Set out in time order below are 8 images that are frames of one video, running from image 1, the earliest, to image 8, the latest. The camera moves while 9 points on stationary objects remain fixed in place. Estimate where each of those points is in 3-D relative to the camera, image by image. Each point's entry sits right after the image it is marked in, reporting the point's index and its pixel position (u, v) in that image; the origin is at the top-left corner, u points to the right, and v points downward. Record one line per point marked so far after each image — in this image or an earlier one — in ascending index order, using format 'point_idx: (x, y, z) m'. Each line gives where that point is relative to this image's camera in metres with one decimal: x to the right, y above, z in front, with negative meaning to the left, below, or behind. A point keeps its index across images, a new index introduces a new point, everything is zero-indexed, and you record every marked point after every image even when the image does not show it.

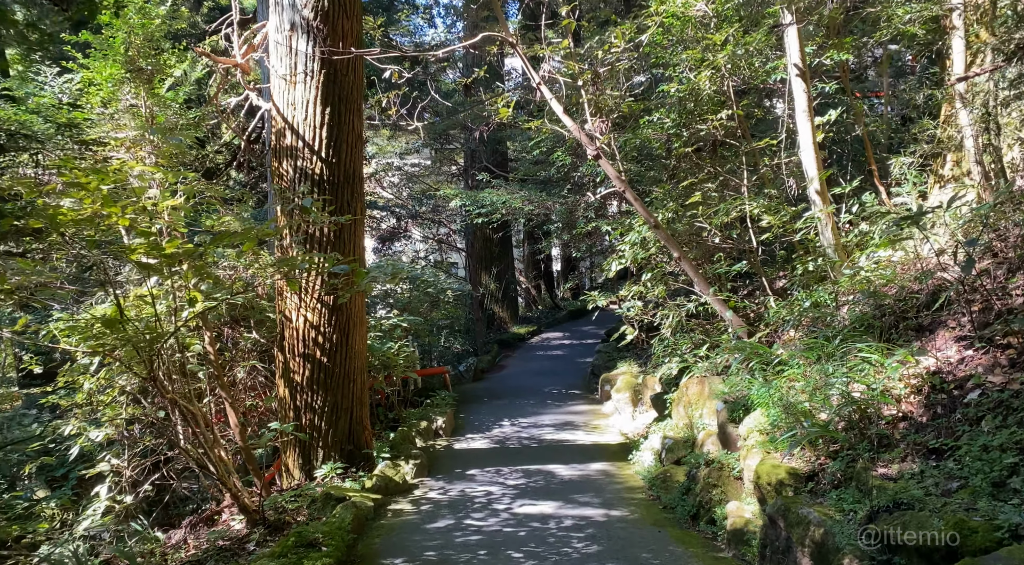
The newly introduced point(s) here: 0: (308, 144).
0: (-1.4, +1.0, +7.0) m
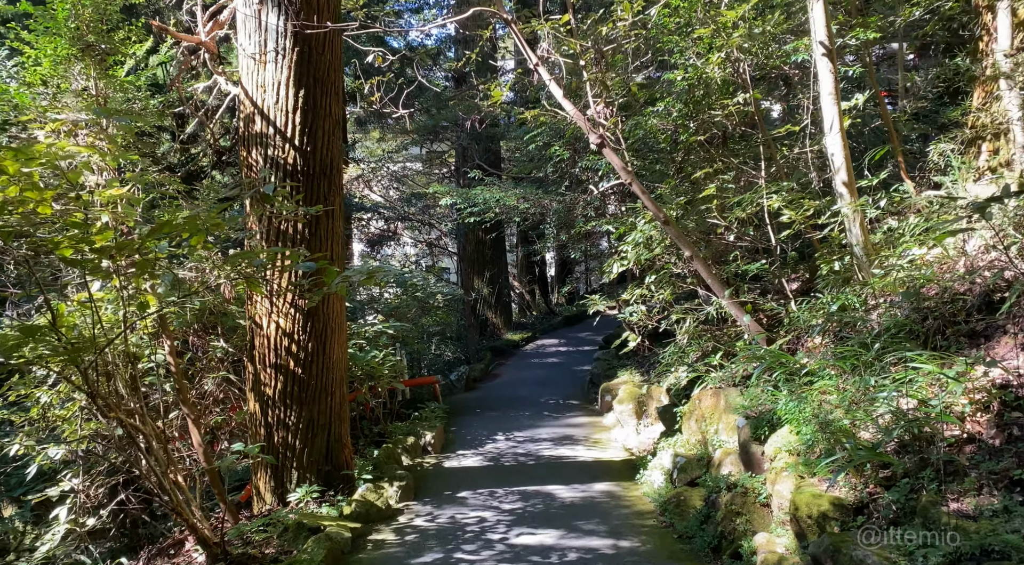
0: (-1.5, +1.0, +6.3) m
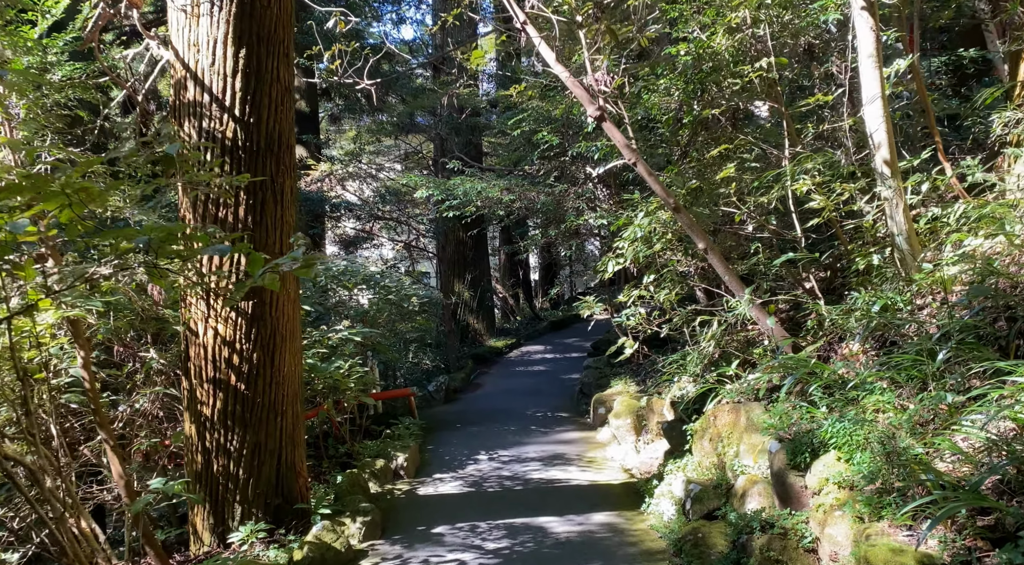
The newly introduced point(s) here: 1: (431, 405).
0: (-1.6, +1.0, +5.2) m
1: (-1.0, -1.4, +11.5) m
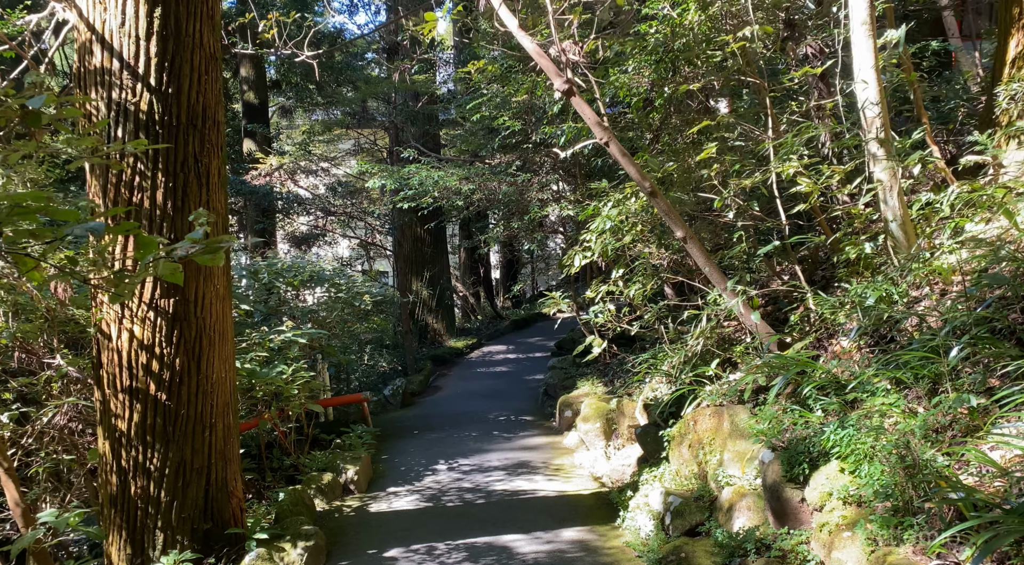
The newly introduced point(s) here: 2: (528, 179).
0: (-1.8, +1.0, +4.5) m
1: (-1.4, -1.4, +10.9) m
2: (+0.1, +0.9, +8.8) m
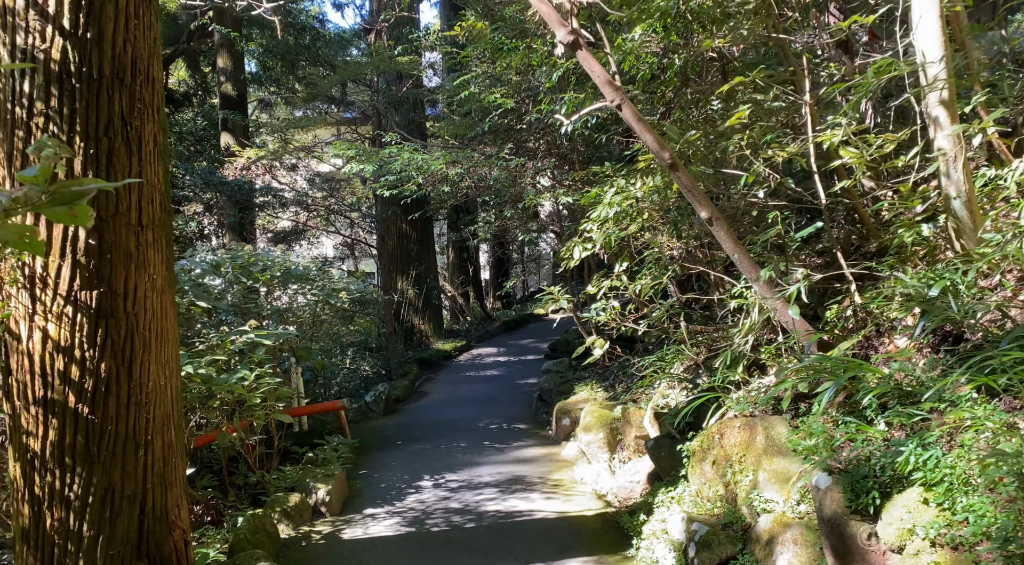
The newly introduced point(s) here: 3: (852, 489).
0: (-1.8, +1.0, +3.7) m
1: (-1.5, -1.4, +10.0) m
2: (+0.1, +1.0, +8.0) m
3: (+1.2, -0.8, +3.6) m
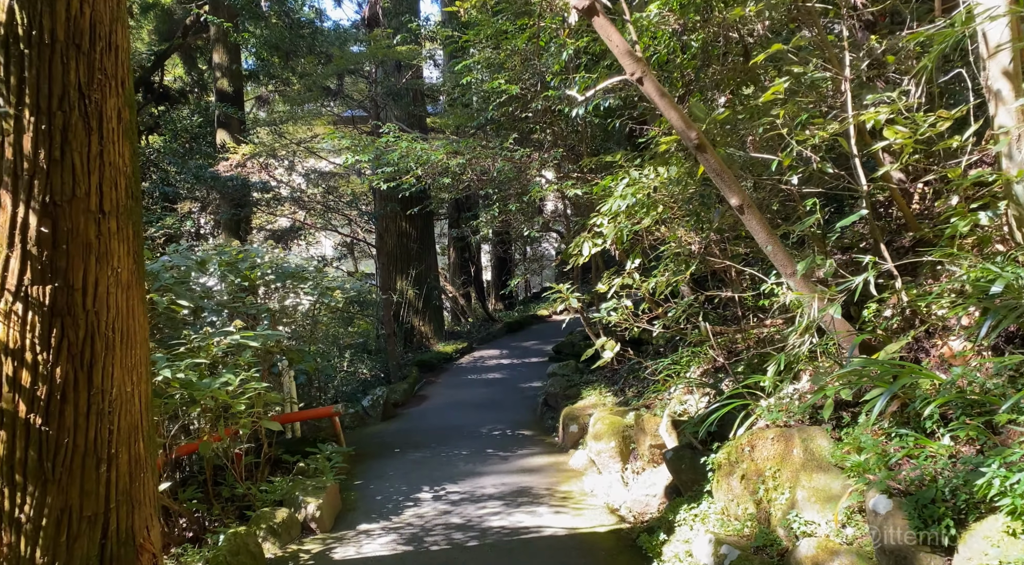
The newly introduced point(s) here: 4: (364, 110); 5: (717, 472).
0: (-1.8, +1.1, +3.2) m
1: (-1.4, -1.4, +9.5) m
2: (+0.1, +1.0, +7.5) m
3: (+1.3, -0.7, +3.2) m
4: (-1.7, +1.9, +11.1) m
5: (+1.0, -0.9, +4.6) m
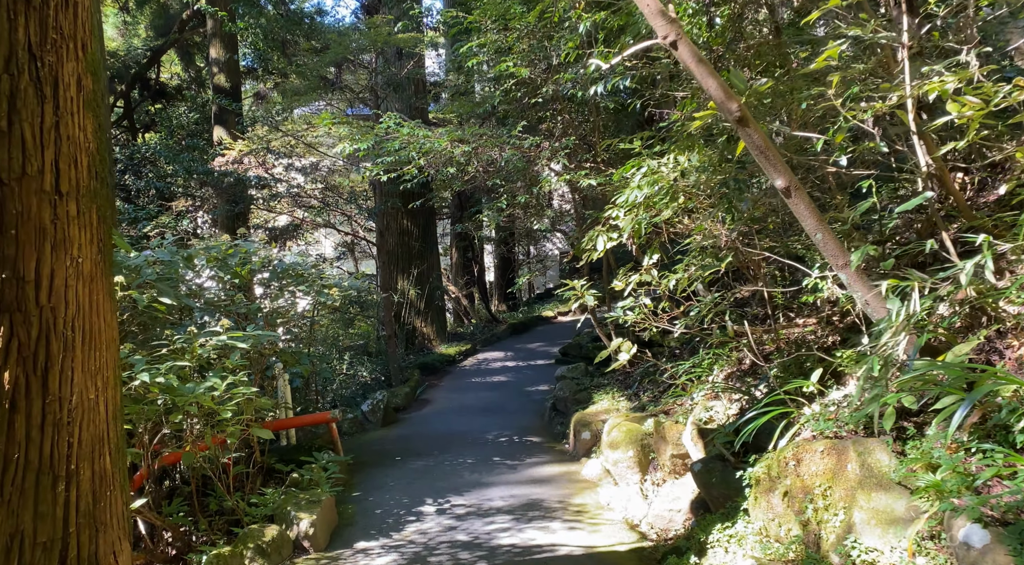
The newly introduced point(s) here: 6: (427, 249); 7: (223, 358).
0: (-1.7, +1.1, +2.8) m
1: (-1.4, -1.3, +9.1) m
2: (+0.2, +1.0, +7.1) m
3: (+1.3, -0.7, +2.7) m
4: (-1.6, +1.9, +10.6) m
5: (+1.0, -0.8, +4.1) m
6: (-1.1, +0.4, +13.2) m
7: (-1.7, -0.4, +5.7) m
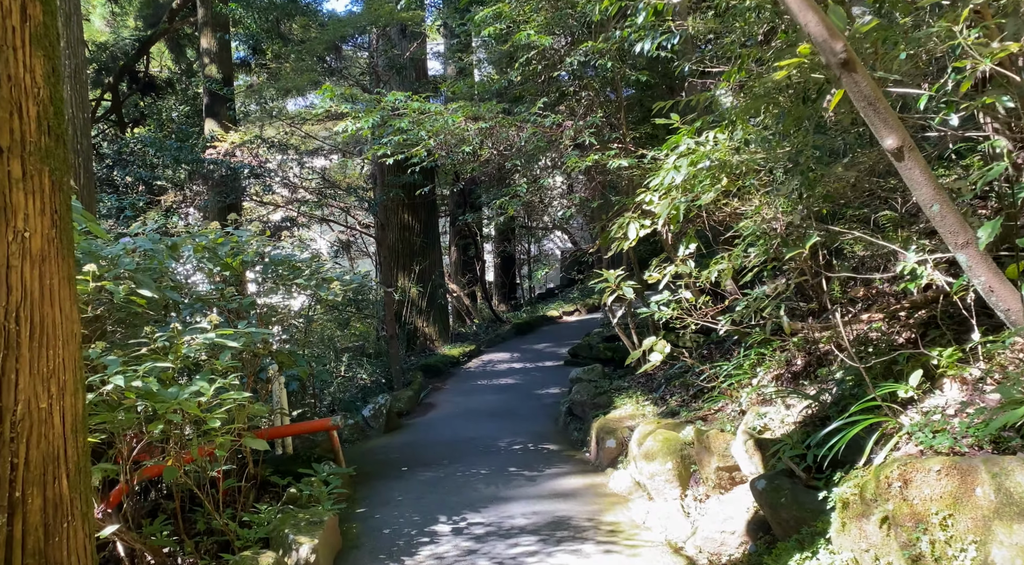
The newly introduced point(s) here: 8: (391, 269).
0: (-1.5, +1.1, +2.1) m
1: (-1.2, -1.3, +8.4) m
2: (+0.3, +1.1, +6.4) m
3: (+1.5, -0.6, +2.0) m
4: (-1.5, +2.0, +9.9) m
5: (+1.2, -0.8, +3.4) m
6: (-1.1, +0.5, +12.5) m
7: (-1.5, -0.4, +5.0) m
8: (-1.5, +0.2, +11.9) m
